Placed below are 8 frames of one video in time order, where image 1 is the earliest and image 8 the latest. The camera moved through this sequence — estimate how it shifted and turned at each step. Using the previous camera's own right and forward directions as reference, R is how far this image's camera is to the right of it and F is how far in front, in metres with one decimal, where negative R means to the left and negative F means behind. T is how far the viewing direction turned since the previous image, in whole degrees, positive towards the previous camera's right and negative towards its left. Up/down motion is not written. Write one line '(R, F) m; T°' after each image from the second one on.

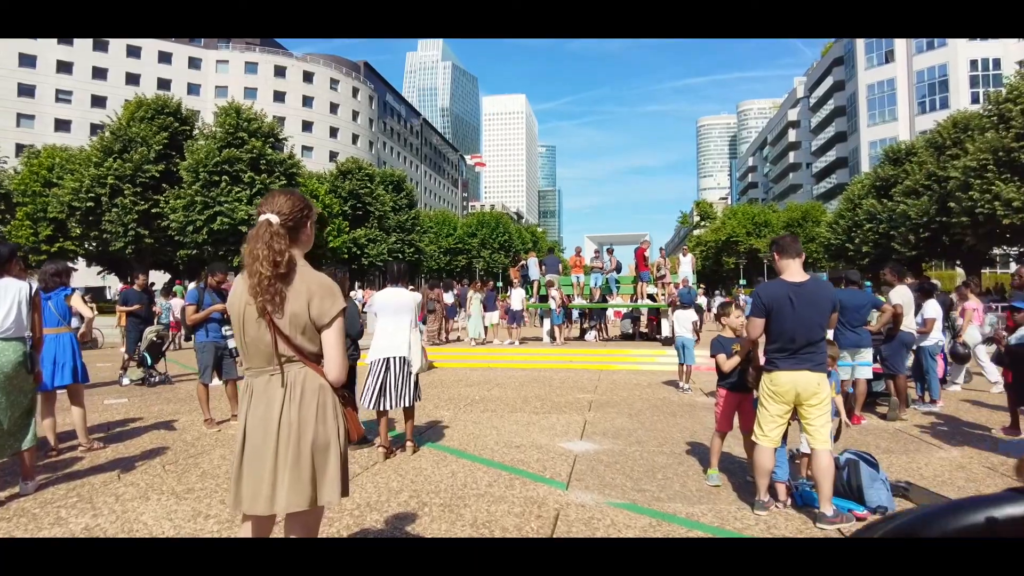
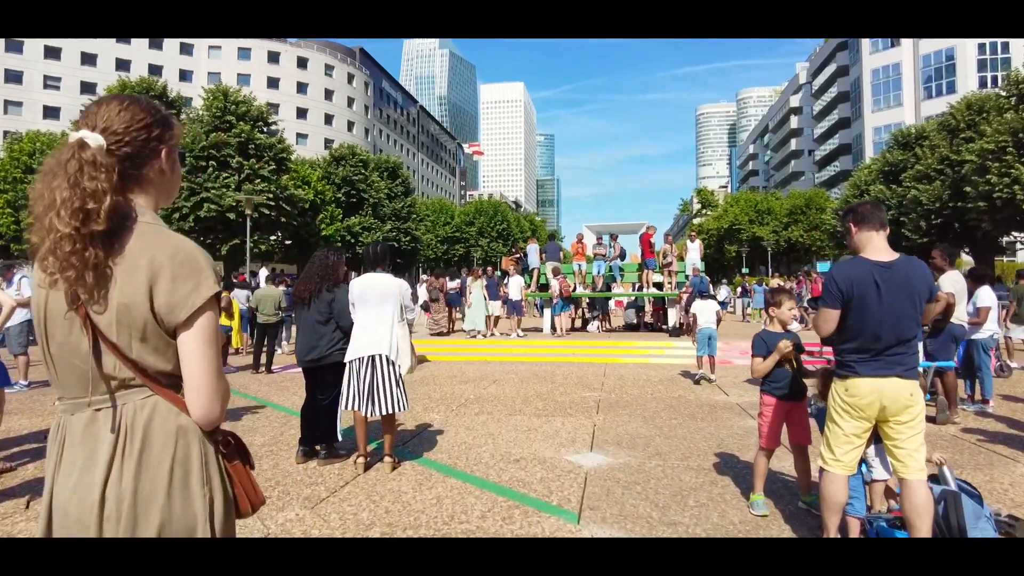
(0.0, +1.0) m; 0°
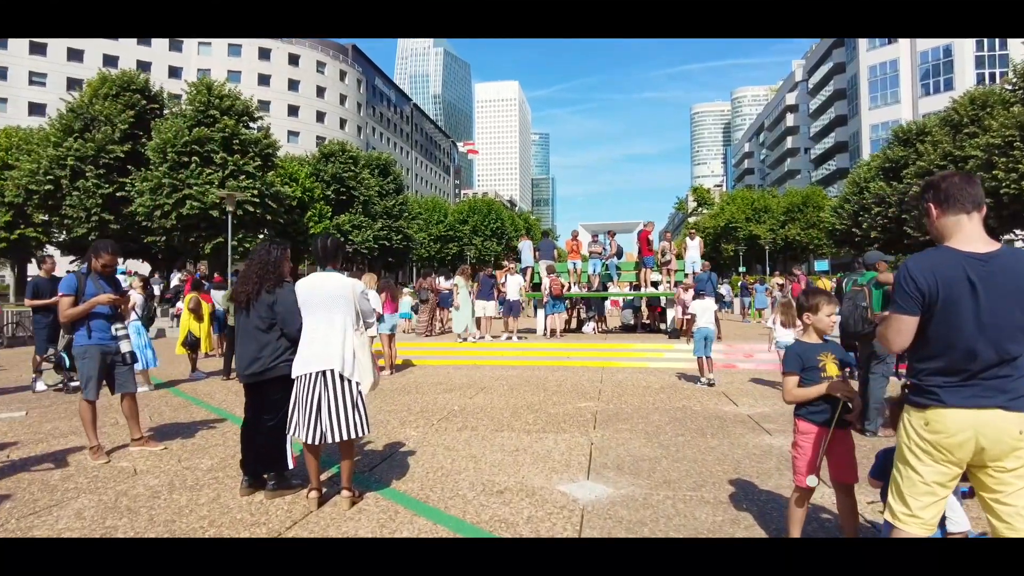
(+0.1, +0.8) m; 0°
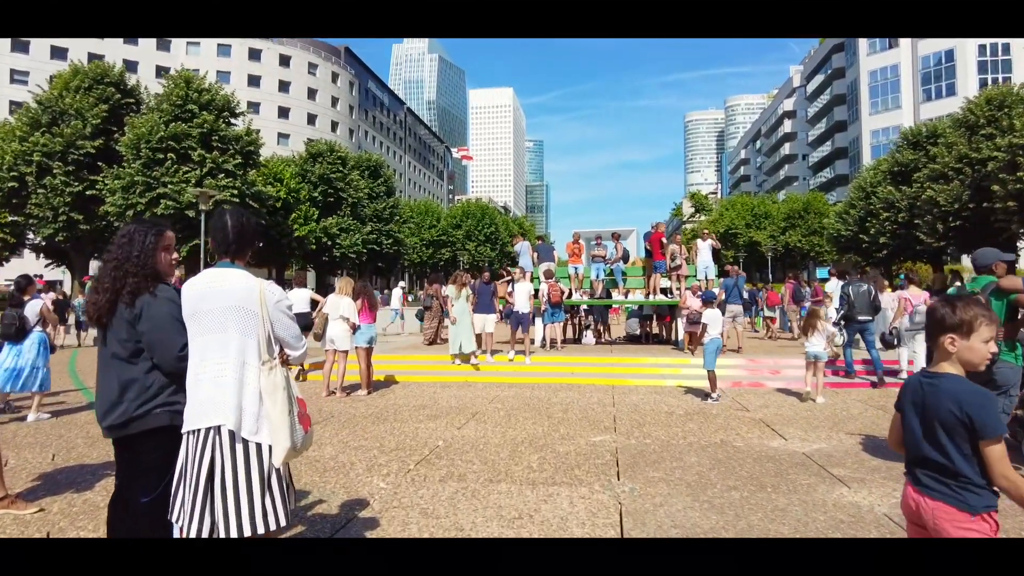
(-0.1, +1.5) m; +1°
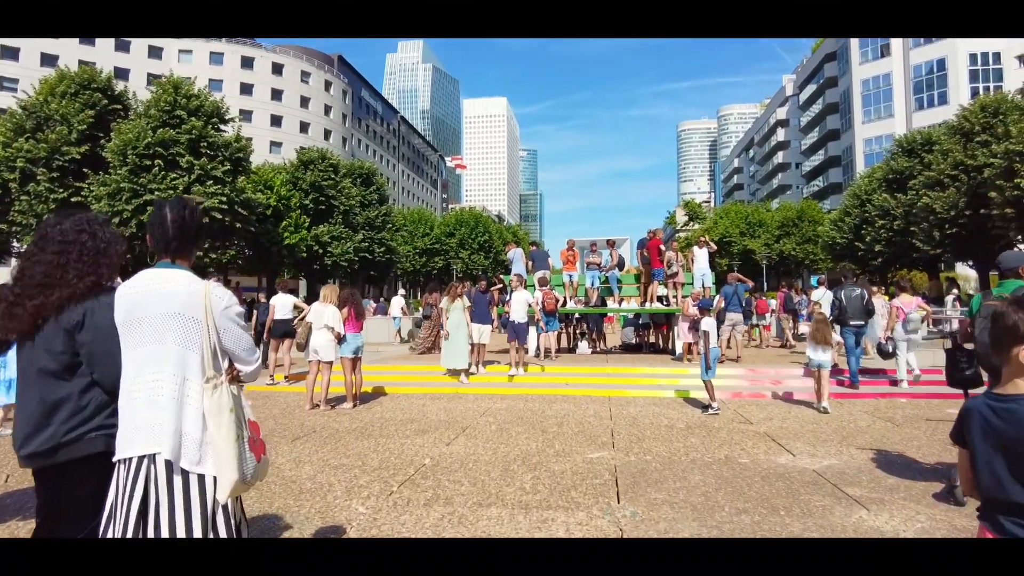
(0.0, +0.4) m; +1°
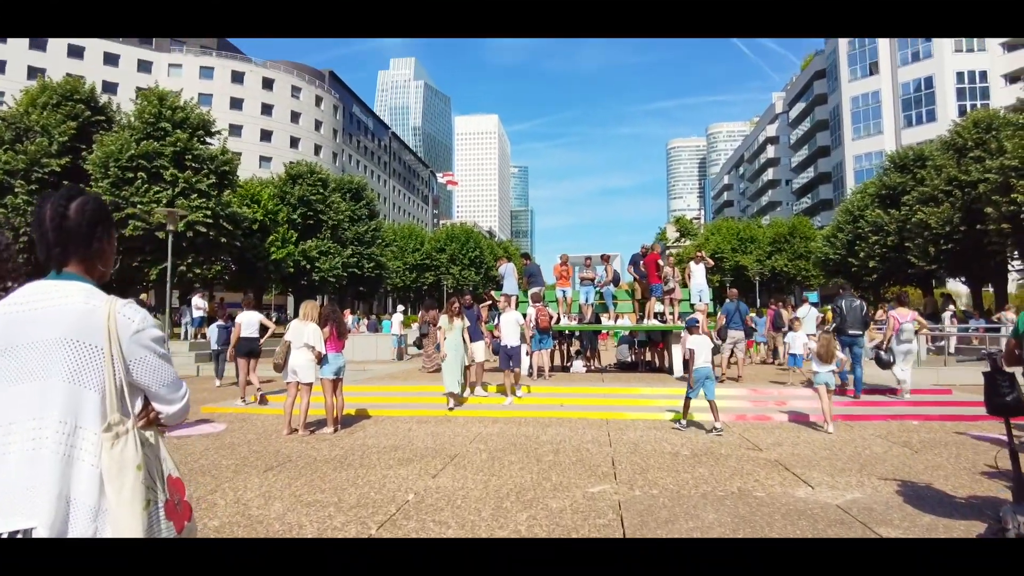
(0.0, +0.5) m; +1°
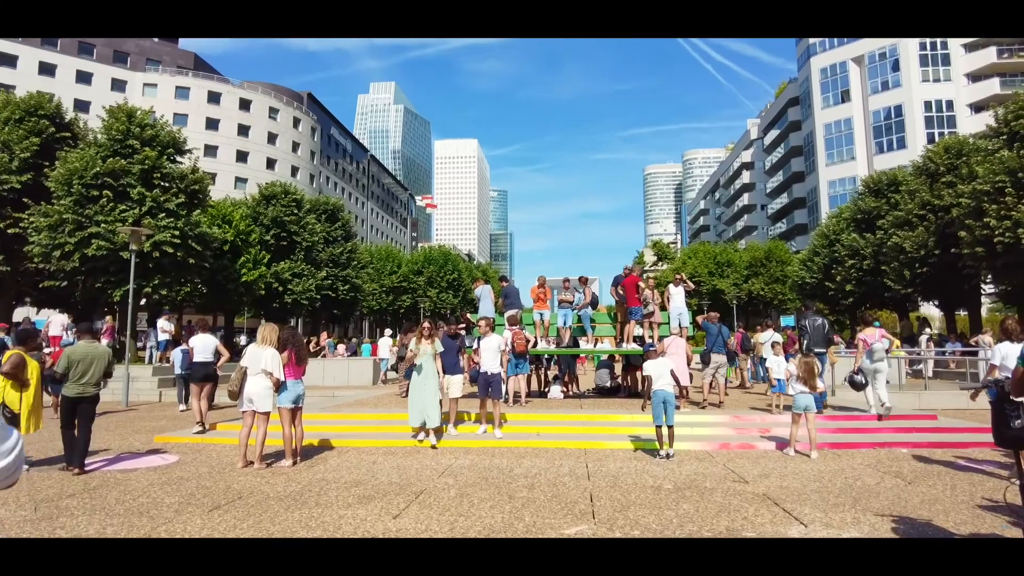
(+0.1, +0.4) m; +2°
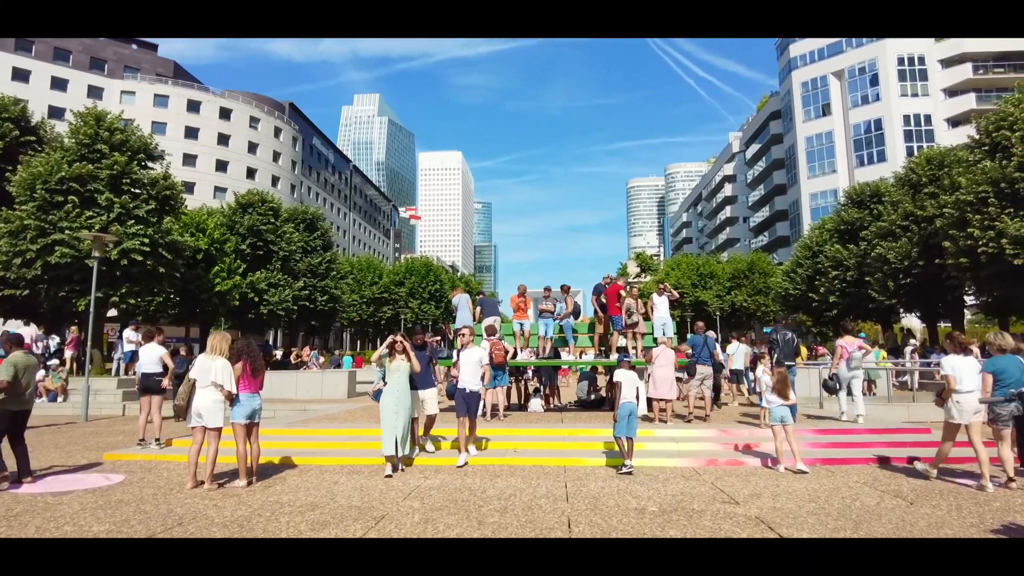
(+0.1, +0.5) m; +1°
